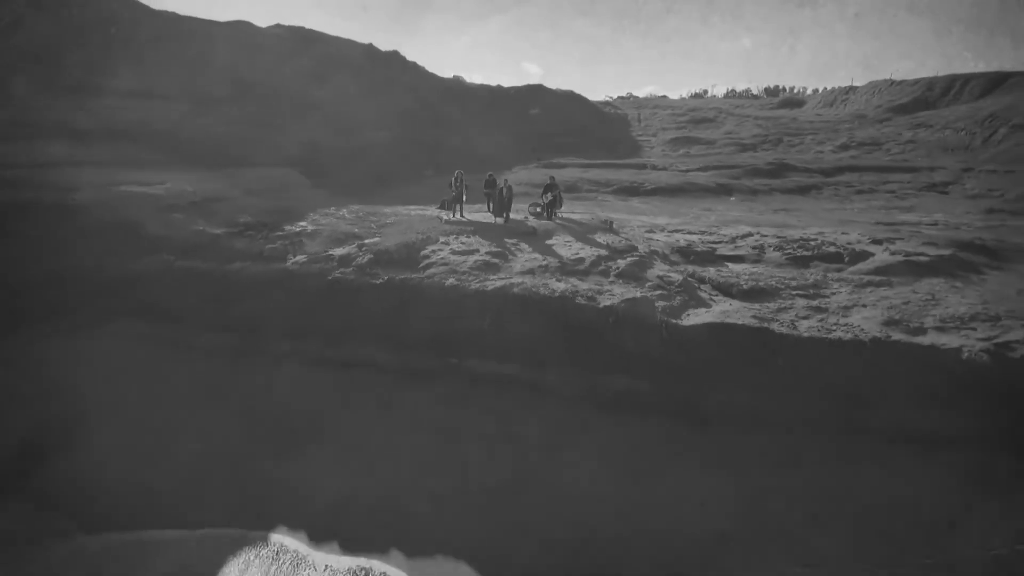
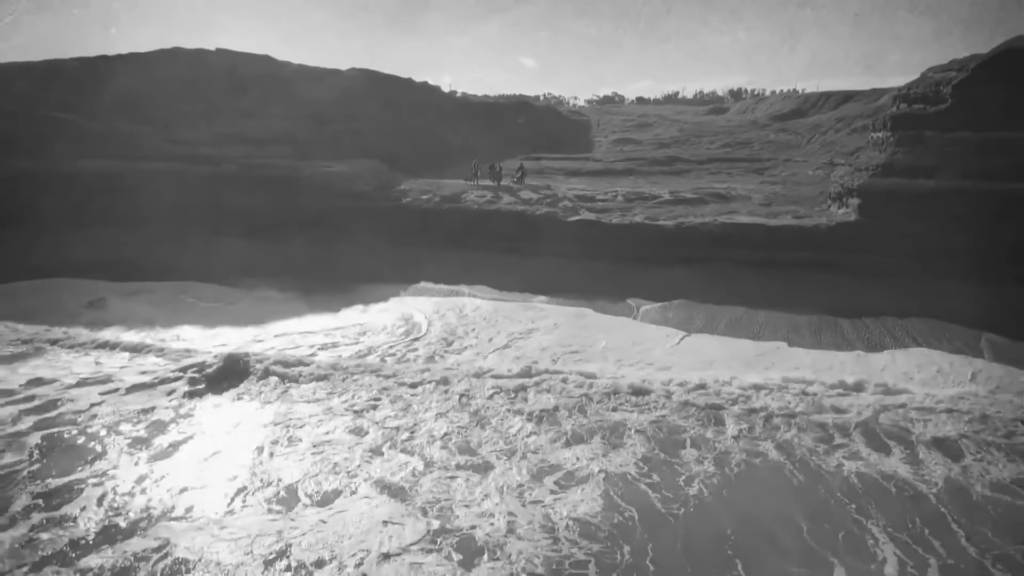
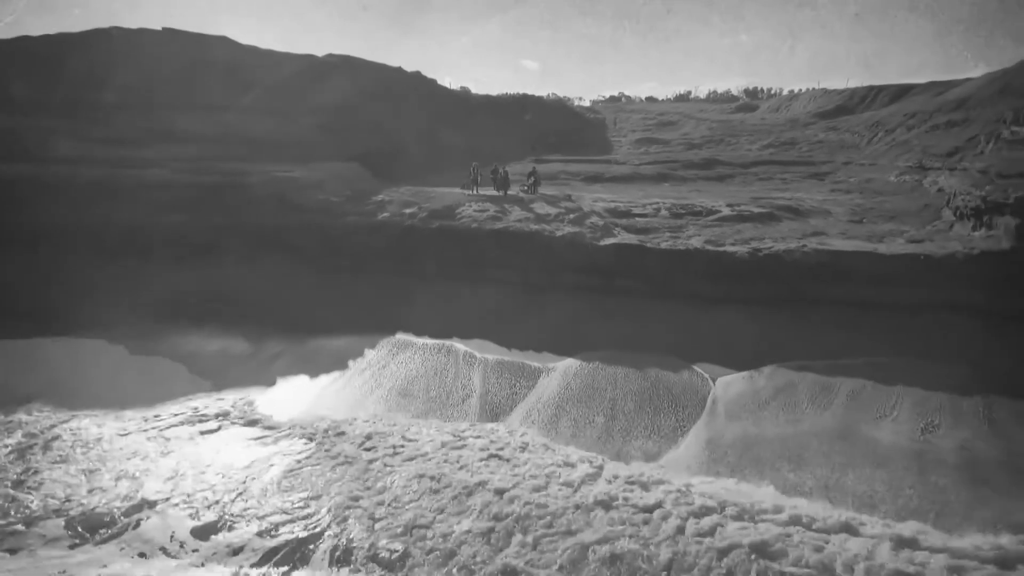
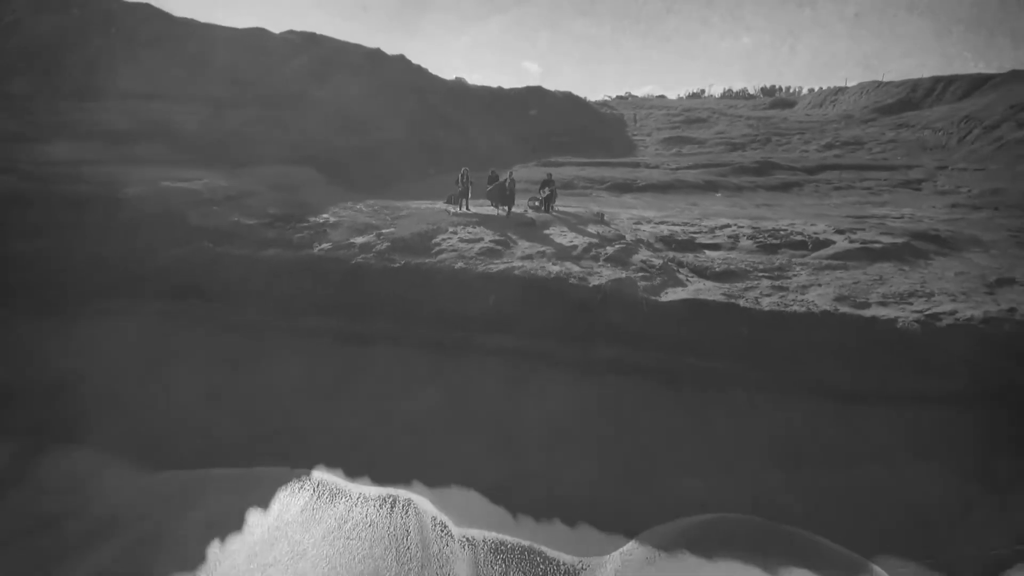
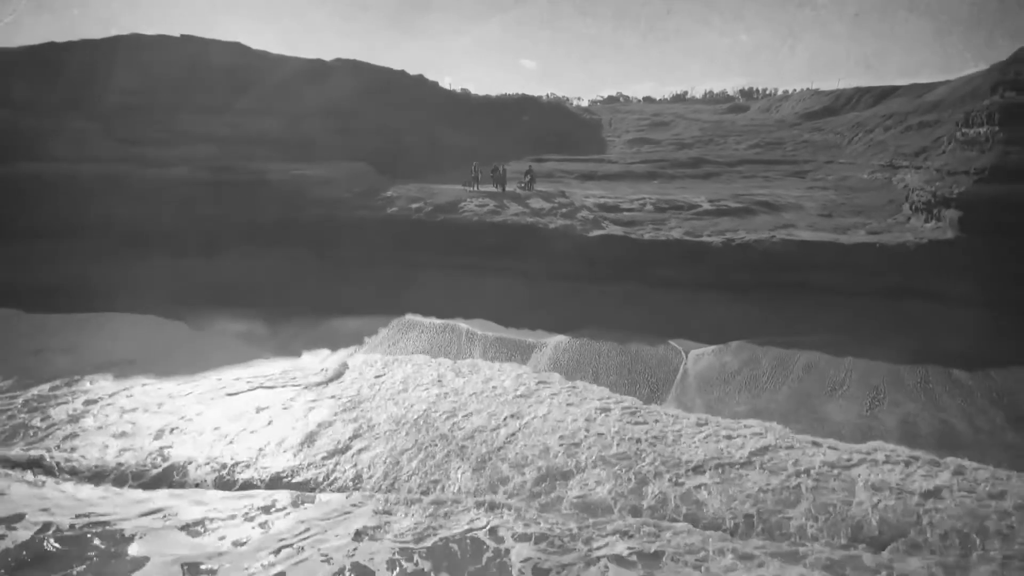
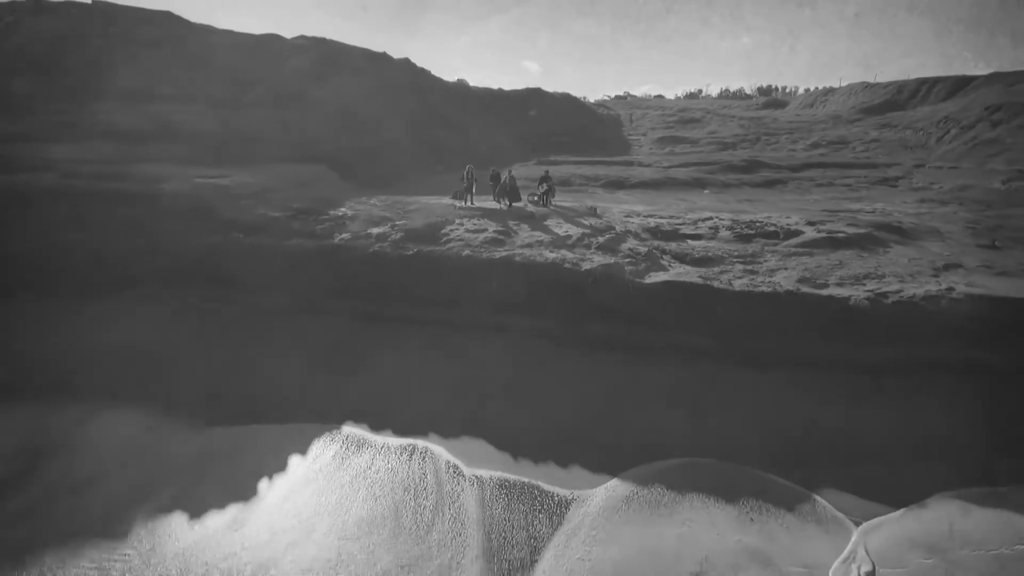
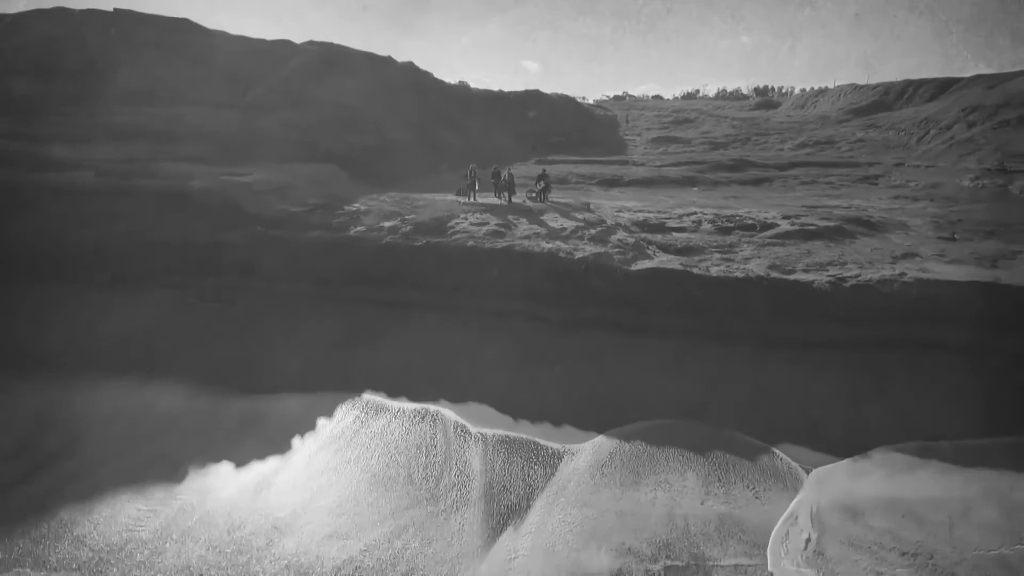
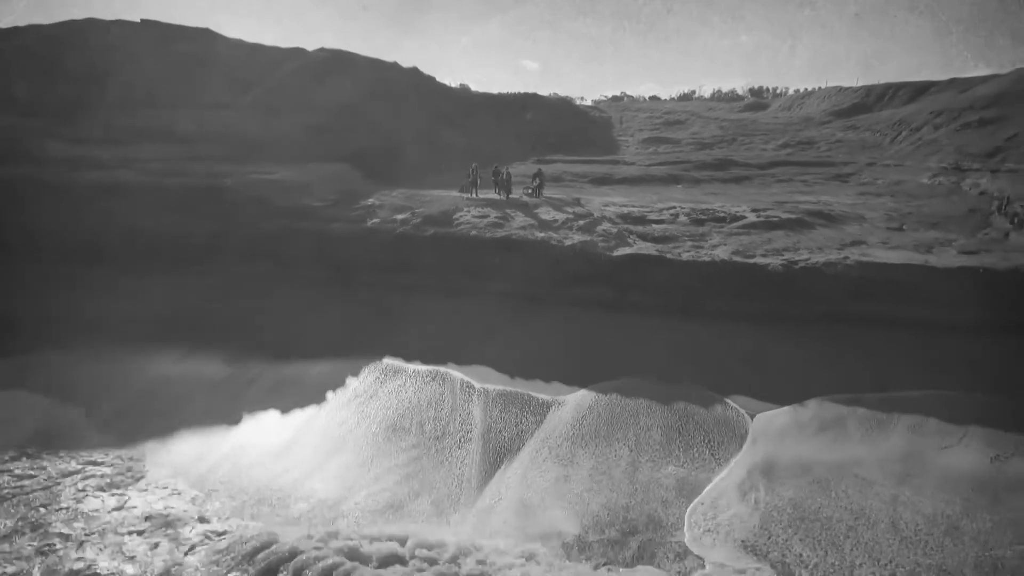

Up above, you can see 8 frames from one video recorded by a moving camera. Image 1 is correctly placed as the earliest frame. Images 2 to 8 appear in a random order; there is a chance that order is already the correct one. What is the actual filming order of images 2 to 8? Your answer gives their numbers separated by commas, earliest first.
4, 6, 7, 8, 3, 5, 2
